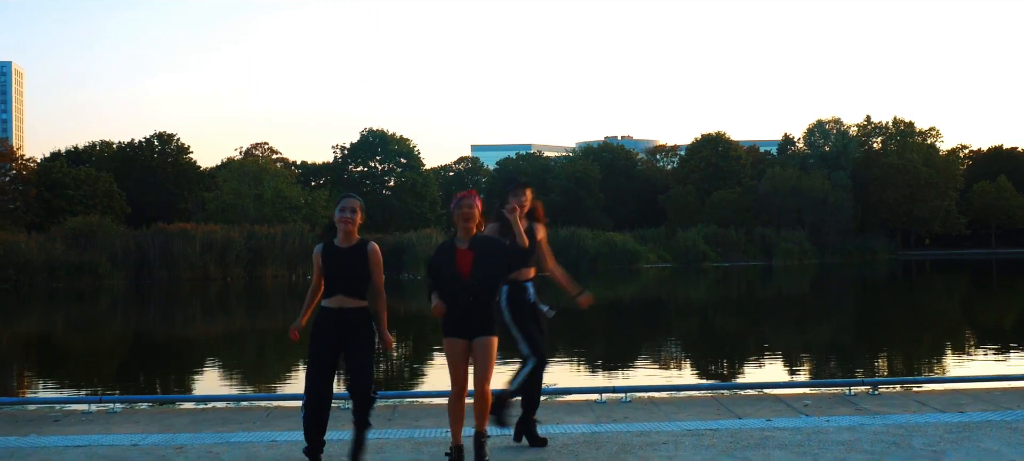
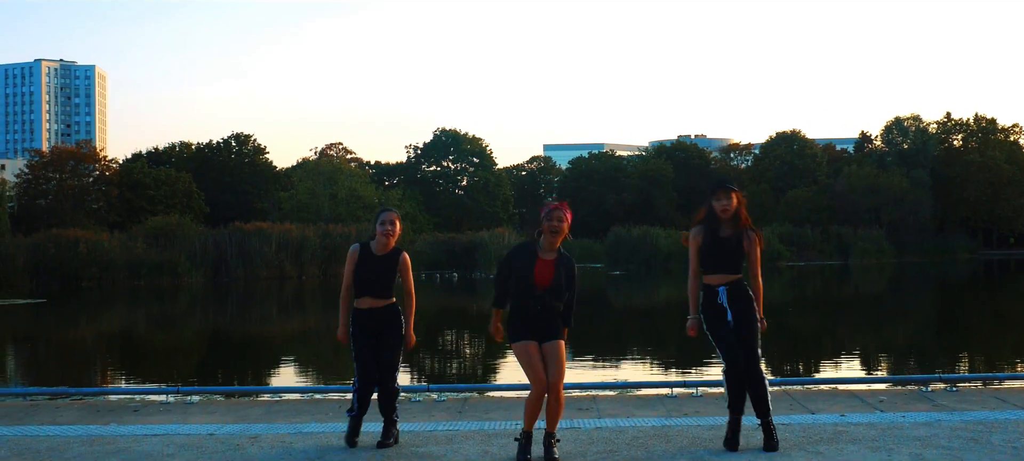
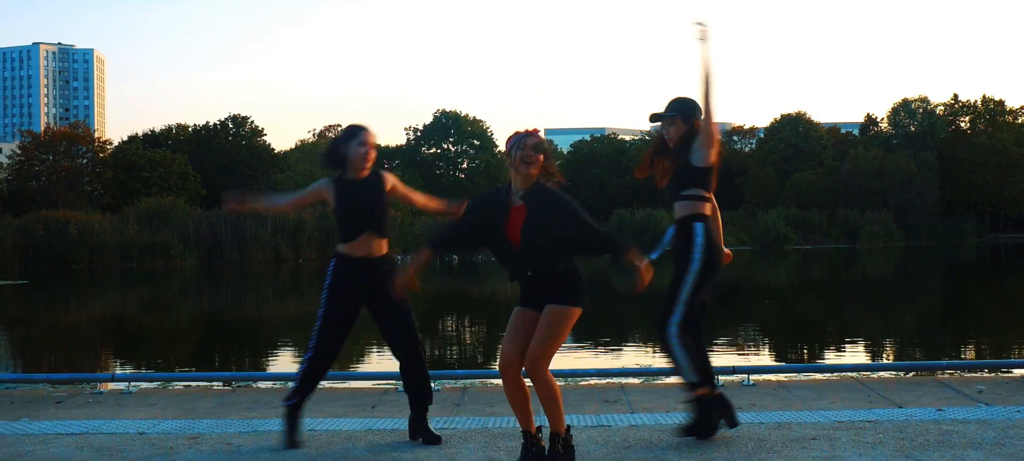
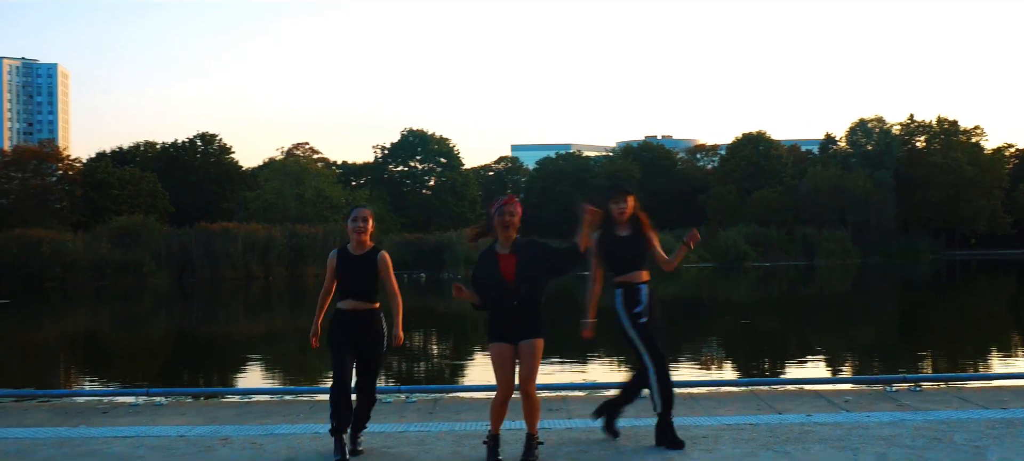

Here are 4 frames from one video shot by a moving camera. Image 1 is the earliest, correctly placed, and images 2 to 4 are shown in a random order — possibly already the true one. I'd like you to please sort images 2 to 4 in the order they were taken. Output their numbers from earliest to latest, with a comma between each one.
4, 2, 3
